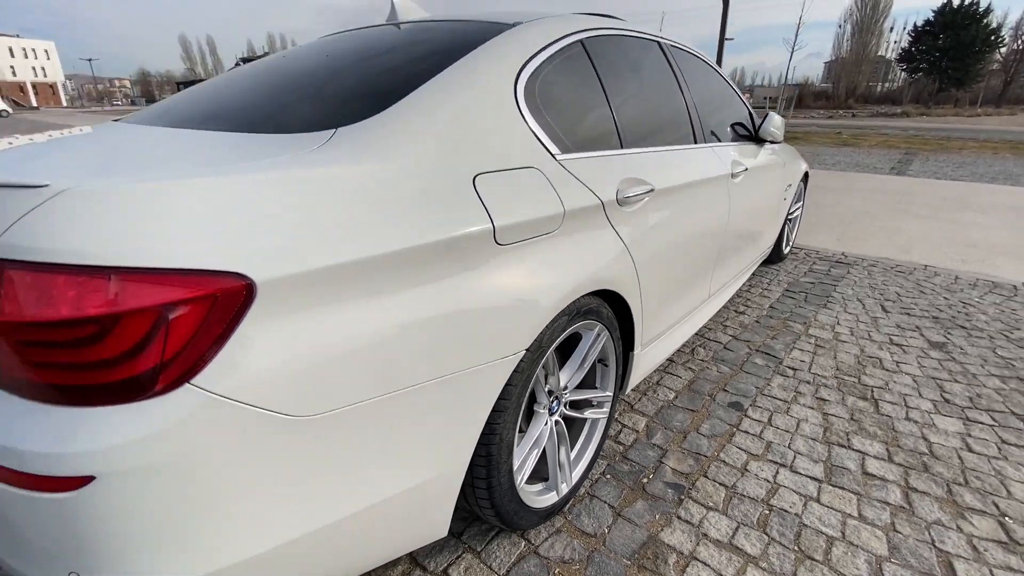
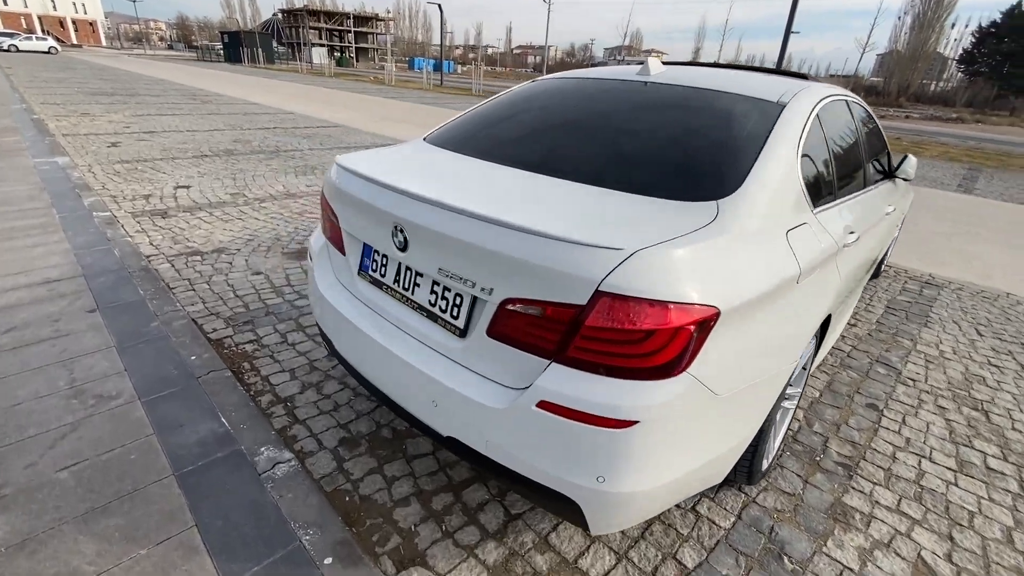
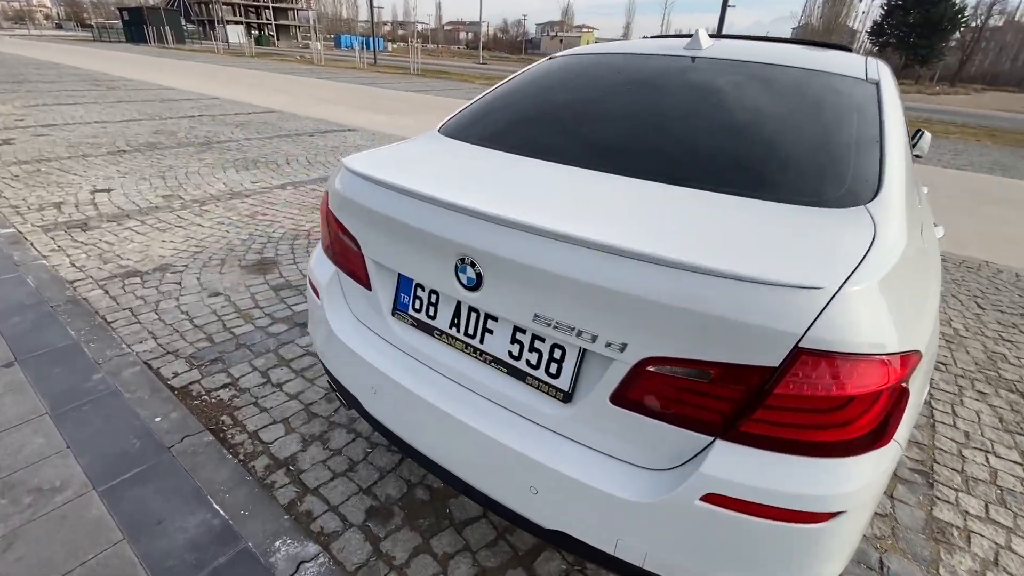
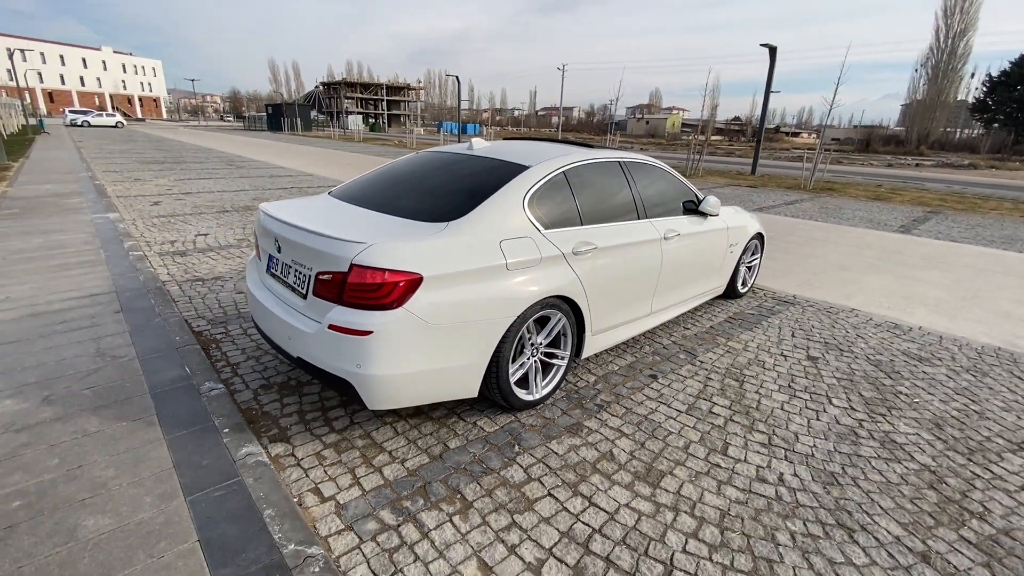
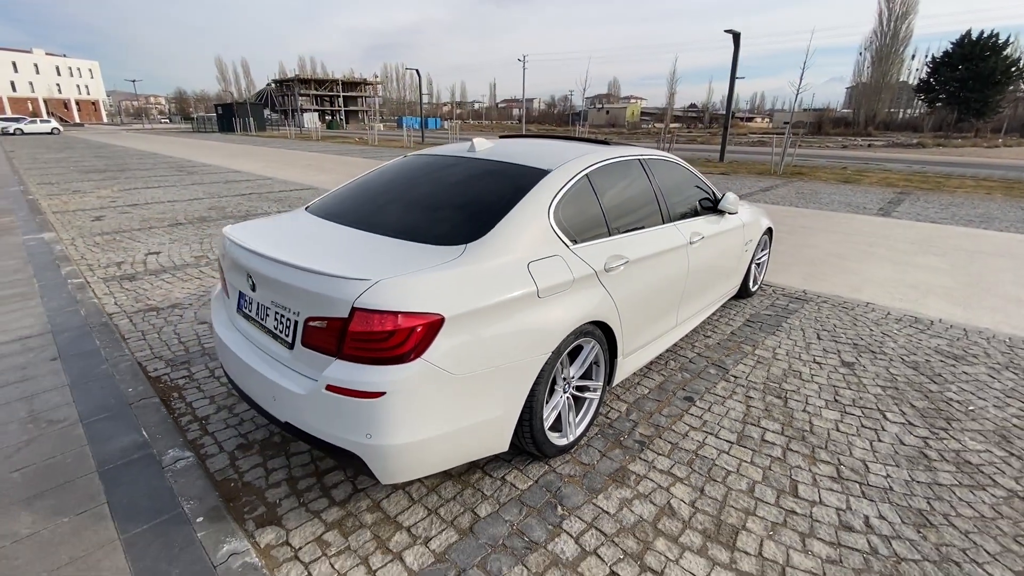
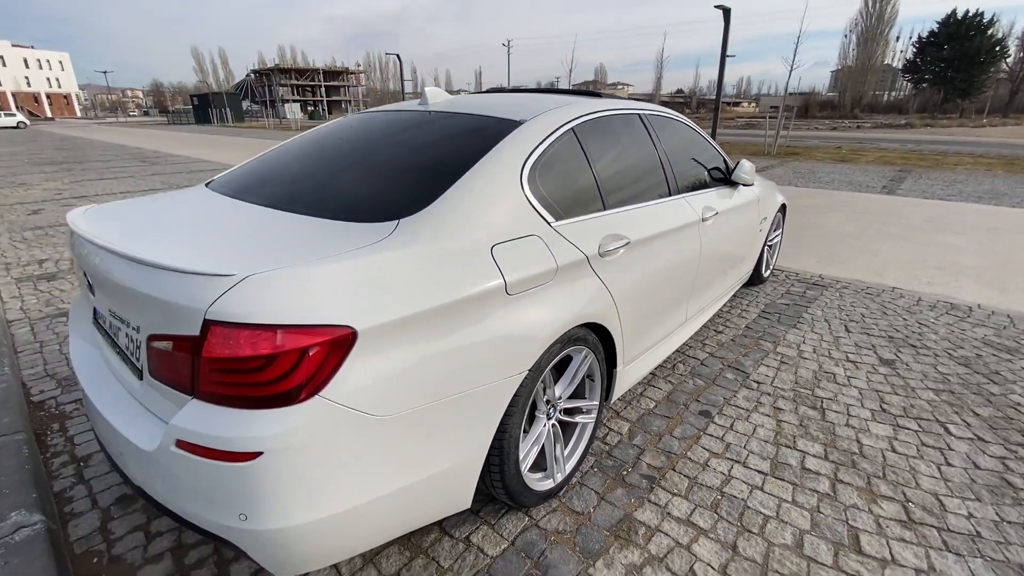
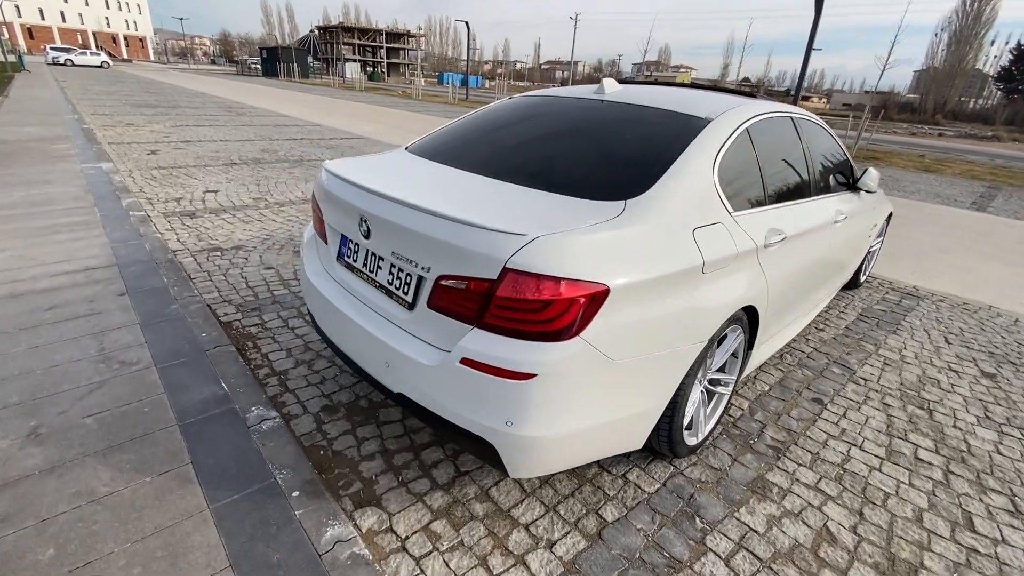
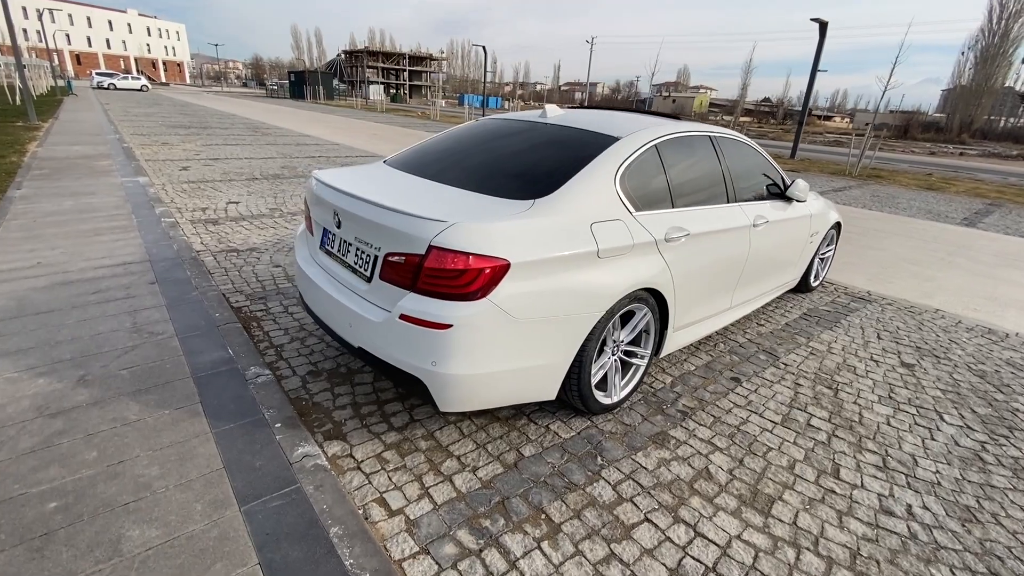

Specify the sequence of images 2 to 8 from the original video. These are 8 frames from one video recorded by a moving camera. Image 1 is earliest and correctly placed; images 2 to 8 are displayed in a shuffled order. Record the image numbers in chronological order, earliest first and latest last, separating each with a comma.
6, 5, 4, 8, 7, 2, 3
